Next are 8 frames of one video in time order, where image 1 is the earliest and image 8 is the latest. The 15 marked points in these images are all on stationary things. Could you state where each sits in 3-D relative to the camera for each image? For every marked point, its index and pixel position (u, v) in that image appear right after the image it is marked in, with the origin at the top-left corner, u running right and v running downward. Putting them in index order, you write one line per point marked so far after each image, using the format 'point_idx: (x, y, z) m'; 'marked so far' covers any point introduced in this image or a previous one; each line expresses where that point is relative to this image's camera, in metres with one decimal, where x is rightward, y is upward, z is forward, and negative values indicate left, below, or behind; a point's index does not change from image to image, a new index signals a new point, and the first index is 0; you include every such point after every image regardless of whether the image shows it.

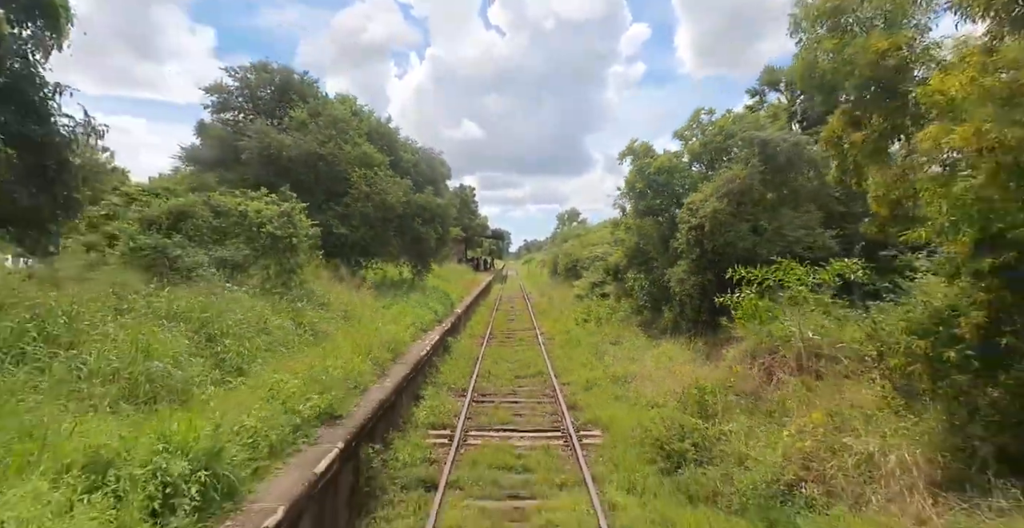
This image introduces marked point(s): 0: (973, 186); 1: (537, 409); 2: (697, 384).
0: (+4.6, +0.8, +5.7) m
1: (+0.4, -2.5, +10.2) m
2: (+2.8, -1.8, +8.7) m
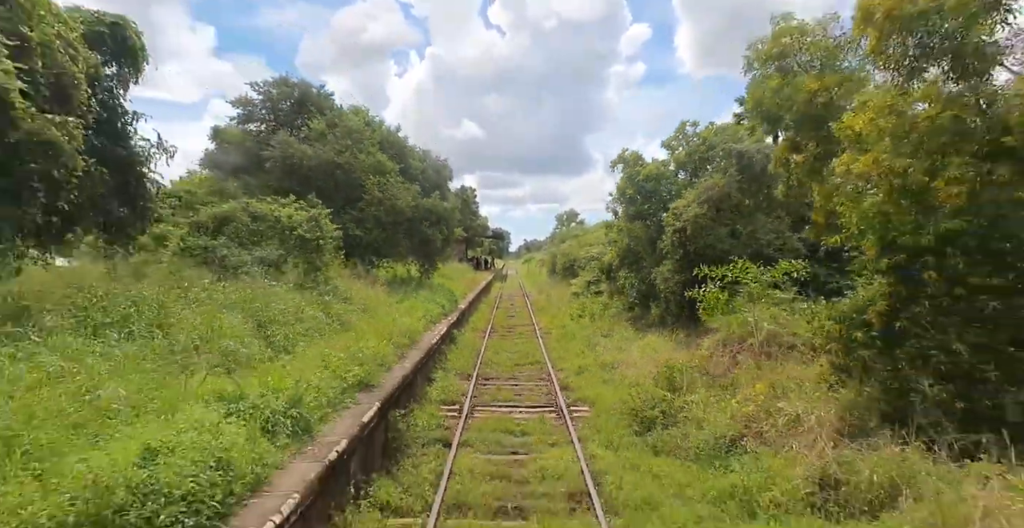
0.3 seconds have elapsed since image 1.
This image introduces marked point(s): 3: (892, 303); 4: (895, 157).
0: (+4.6, +0.8, +7.3) m
1: (+0.4, -2.5, +11.8) m
2: (+2.8, -1.8, +10.3) m
3: (+4.9, -0.3, +7.5) m
4: (+4.7, +1.3, +7.0) m
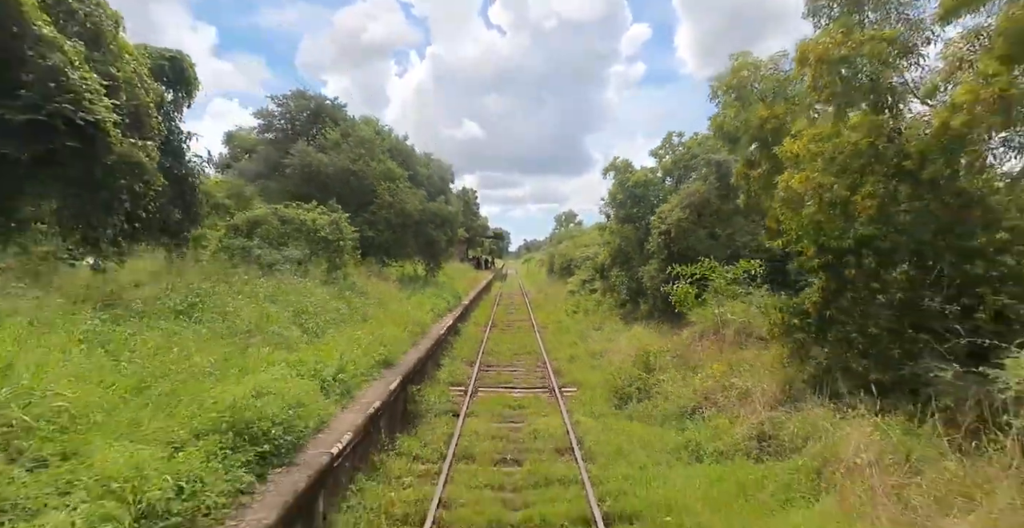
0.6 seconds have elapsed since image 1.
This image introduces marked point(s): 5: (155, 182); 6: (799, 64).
0: (+4.6, +0.8, +8.9) m
1: (+0.4, -2.5, +13.4) m
2: (+2.8, -1.8, +11.9) m
3: (+4.9, -0.3, +9.0) m
4: (+4.6, +1.3, +8.6) m
5: (-5.7, +1.3, +9.2) m
6: (+4.6, +3.2, +9.3) m
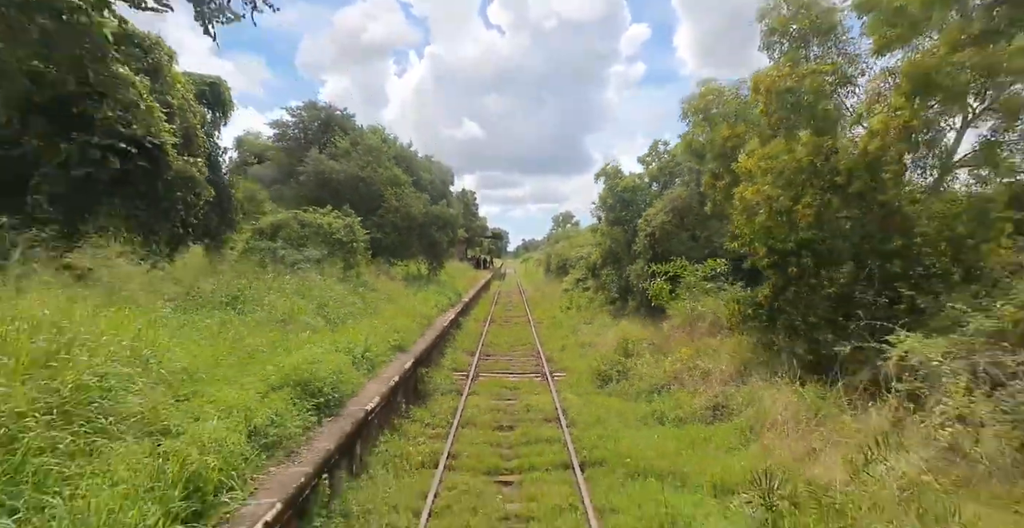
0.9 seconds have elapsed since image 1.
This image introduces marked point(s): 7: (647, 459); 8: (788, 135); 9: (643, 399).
0: (+4.5, +0.8, +10.4) m
1: (+0.3, -2.5, +14.9) m
2: (+2.7, -1.7, +13.4) m
3: (+4.8, -0.3, +10.6) m
4: (+4.6, +1.3, +10.1) m
5: (-5.8, +1.3, +10.8) m
6: (+4.5, +3.2, +10.8) m
7: (+1.6, -2.2, +7.0) m
8: (+4.9, +2.3, +10.3) m
9: (+2.3, -2.3, +10.2) m
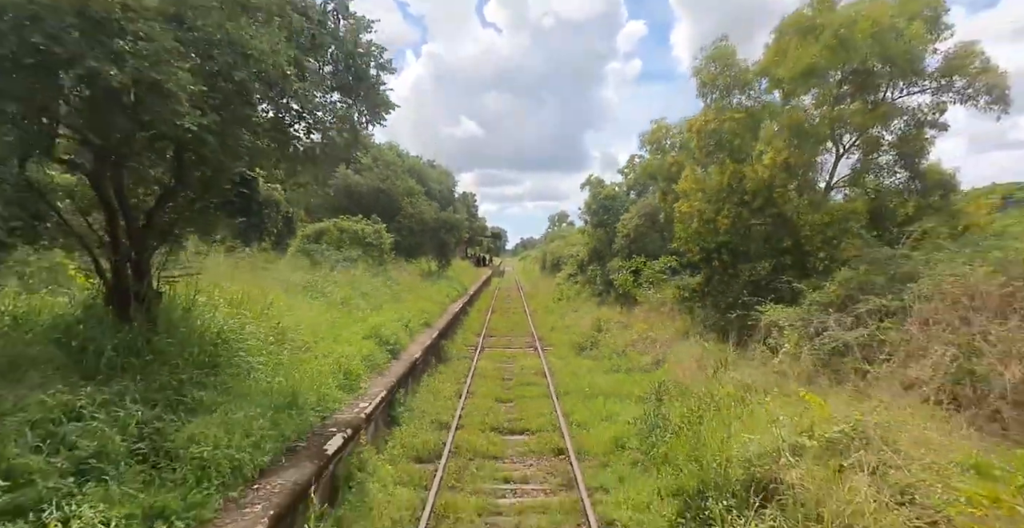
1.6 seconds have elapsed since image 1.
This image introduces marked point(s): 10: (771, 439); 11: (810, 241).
0: (+4.5, +0.9, +14.0) m
1: (+0.3, -2.4, +18.5) m
2: (+2.7, -1.6, +17.0) m
3: (+4.8, -0.2, +14.2) m
4: (+4.5, +1.4, +13.7) m
5: (-5.8, +1.4, +14.4) m
6: (+4.4, +3.3, +14.4) m
7: (+1.5, -2.2, +10.6) m
8: (+4.8, +2.4, +13.9) m
9: (+2.3, -2.2, +13.8) m
10: (+2.5, -1.7, +5.7) m
11: (+6.4, +0.5, +12.4) m
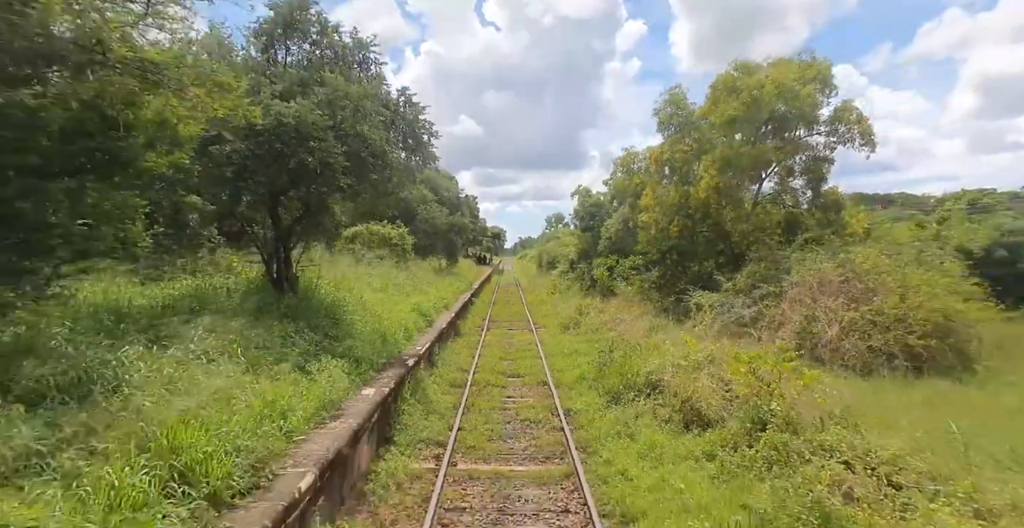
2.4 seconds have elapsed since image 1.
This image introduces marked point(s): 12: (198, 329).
0: (+4.5, +1.0, +18.0) m
1: (+0.3, -2.3, +22.5) m
2: (+2.7, -1.6, +21.0) m
3: (+4.8, -0.1, +18.2) m
4: (+4.5, +1.5, +17.8) m
5: (-5.8, +1.5, +18.4) m
6: (+4.4, +3.4, +18.5) m
7: (+1.5, -2.1, +14.6) m
8: (+4.8, +2.5, +17.9) m
9: (+2.3, -2.2, +17.8) m
10: (+2.5, -1.6, +9.7) m
11: (+6.4, +0.6, +16.4) m
12: (-3.6, -0.7, +6.7) m
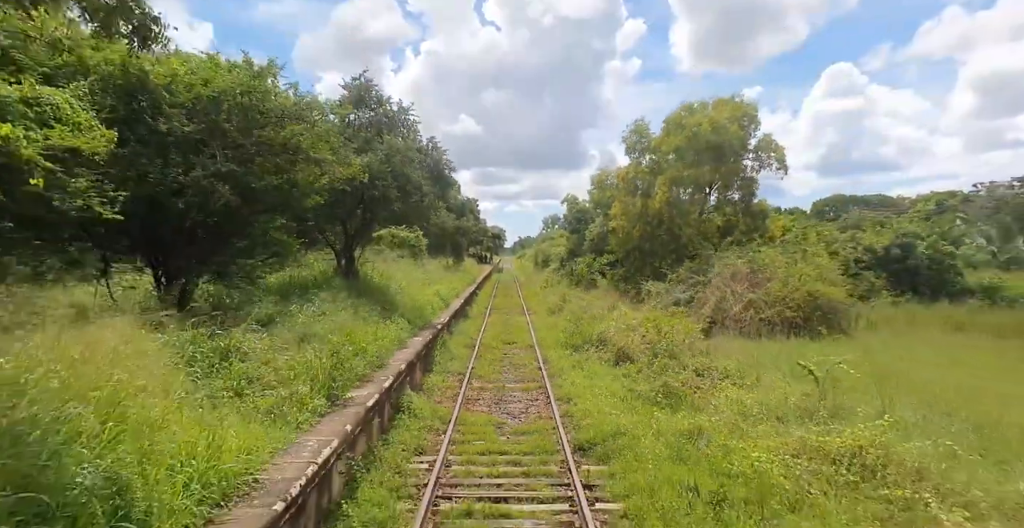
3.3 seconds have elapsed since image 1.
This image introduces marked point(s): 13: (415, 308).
0: (+4.4, +1.1, +22.6) m
1: (+0.2, -2.2, +27.1) m
2: (+2.5, -1.4, +25.6) m
3: (+4.7, 0.0, +22.7) m
4: (+4.4, +1.6, +22.3) m
5: (-5.9, +1.6, +22.9) m
6: (+4.3, +3.5, +23.0) m
7: (+1.4, -2.0, +19.1) m
8: (+4.7, +2.6, +22.4) m
9: (+2.1, -2.1, +22.3) m
10: (+2.4, -1.5, +14.2) m
11: (+6.3, +0.7, +20.9) m
12: (-3.7, -0.6, +11.2) m
13: (-2.4, -1.1, +14.6) m
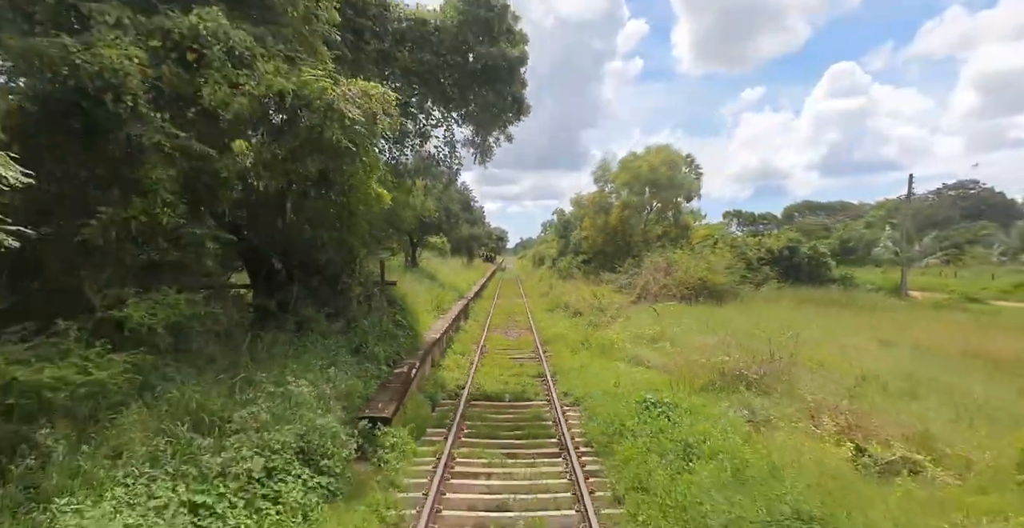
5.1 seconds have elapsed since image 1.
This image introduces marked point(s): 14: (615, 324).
0: (+4.4, +1.2, +31.5) m
1: (+0.2, -2.1, +36.0) m
2: (+2.6, -1.3, +34.5) m
3: (+4.7, +0.1, +31.7) m
4: (+4.5, +1.8, +31.2) m
5: (-5.9, +1.7, +31.8) m
6: (+4.4, +3.7, +31.9) m
7: (+1.5, -1.8, +28.0) m
8: (+4.8, +2.7, +31.4) m
9: (+2.2, -1.9, +31.3) m
10: (+2.5, -1.4, +23.1) m
11: (+6.3, +0.8, +29.9) m
12: (-3.7, -0.5, +20.2) m
13: (-2.4, -1.0, +23.5) m
14: (+3.0, -1.8, +17.1) m
